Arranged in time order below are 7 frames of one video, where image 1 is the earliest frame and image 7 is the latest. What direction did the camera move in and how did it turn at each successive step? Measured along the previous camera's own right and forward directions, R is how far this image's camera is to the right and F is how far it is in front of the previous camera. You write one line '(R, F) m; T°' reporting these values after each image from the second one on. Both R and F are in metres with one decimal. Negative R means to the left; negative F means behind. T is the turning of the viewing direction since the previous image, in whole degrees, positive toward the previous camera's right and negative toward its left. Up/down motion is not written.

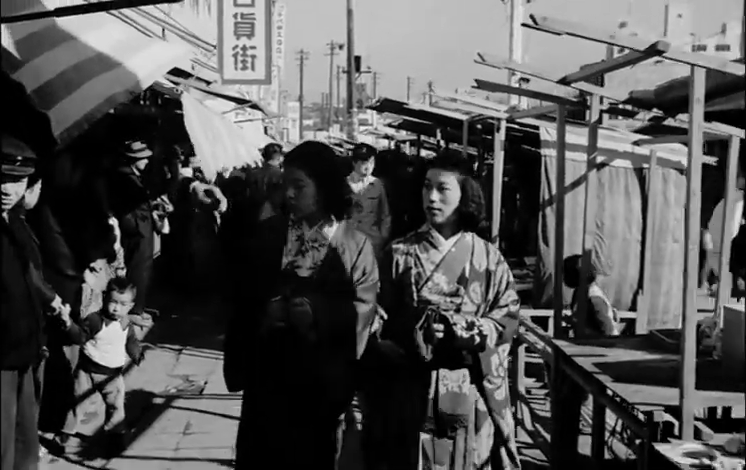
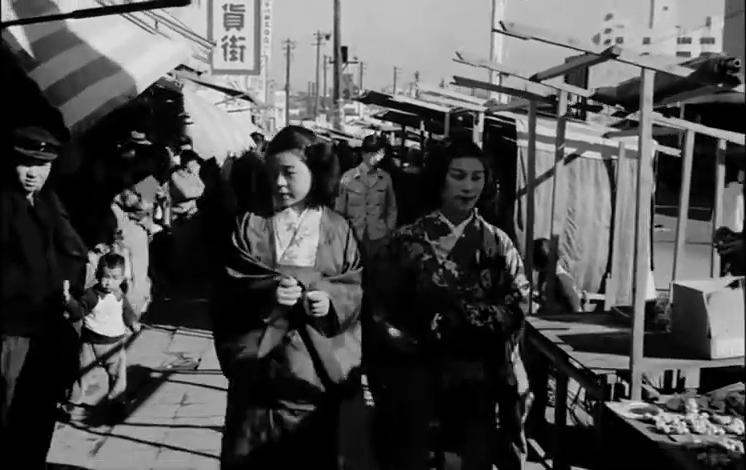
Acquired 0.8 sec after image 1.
(0.0, -0.4) m; +1°
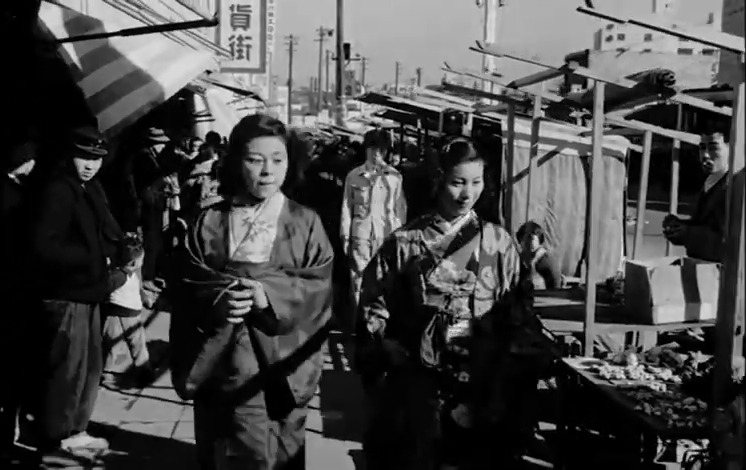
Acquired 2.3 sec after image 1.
(0.0, -0.7) m; 0°
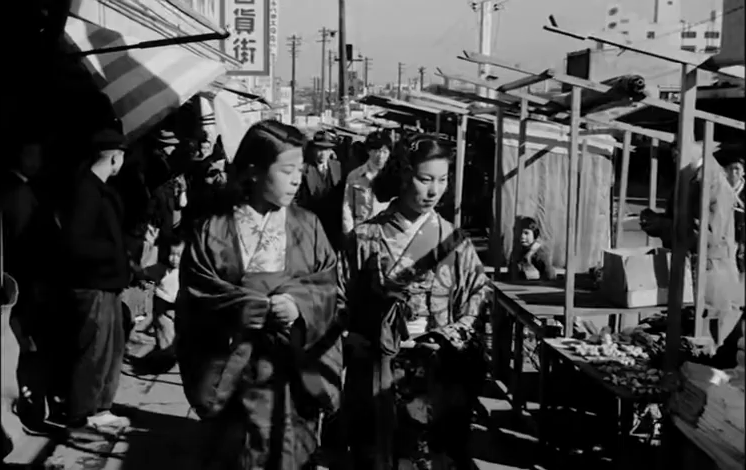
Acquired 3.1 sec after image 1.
(0.0, -0.4) m; 0°
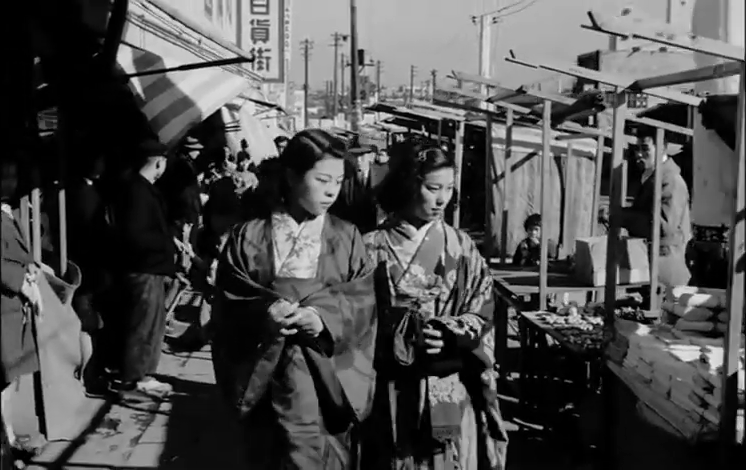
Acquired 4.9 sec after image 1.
(+0.1, -0.9) m; -1°
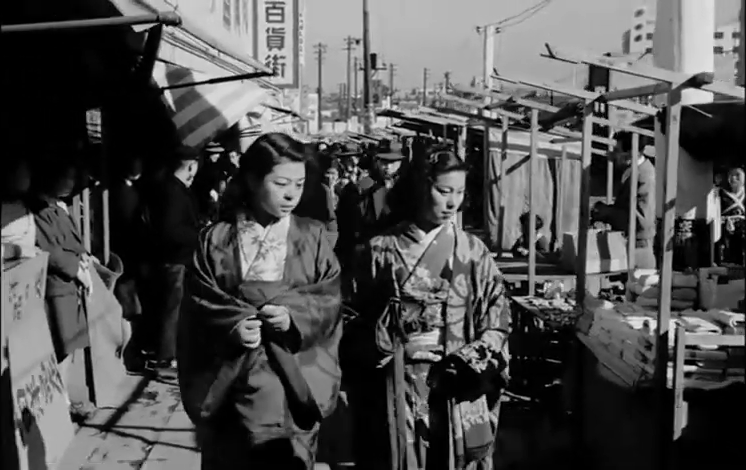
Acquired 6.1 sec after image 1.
(0.0, -0.7) m; -1°
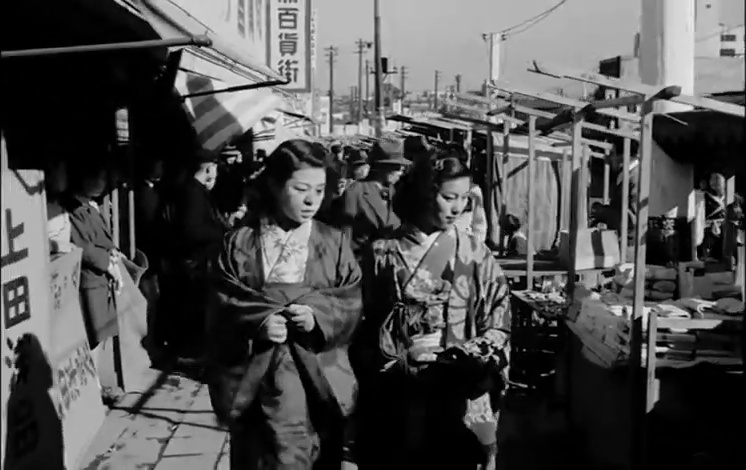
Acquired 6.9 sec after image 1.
(0.0, -0.4) m; -1°
